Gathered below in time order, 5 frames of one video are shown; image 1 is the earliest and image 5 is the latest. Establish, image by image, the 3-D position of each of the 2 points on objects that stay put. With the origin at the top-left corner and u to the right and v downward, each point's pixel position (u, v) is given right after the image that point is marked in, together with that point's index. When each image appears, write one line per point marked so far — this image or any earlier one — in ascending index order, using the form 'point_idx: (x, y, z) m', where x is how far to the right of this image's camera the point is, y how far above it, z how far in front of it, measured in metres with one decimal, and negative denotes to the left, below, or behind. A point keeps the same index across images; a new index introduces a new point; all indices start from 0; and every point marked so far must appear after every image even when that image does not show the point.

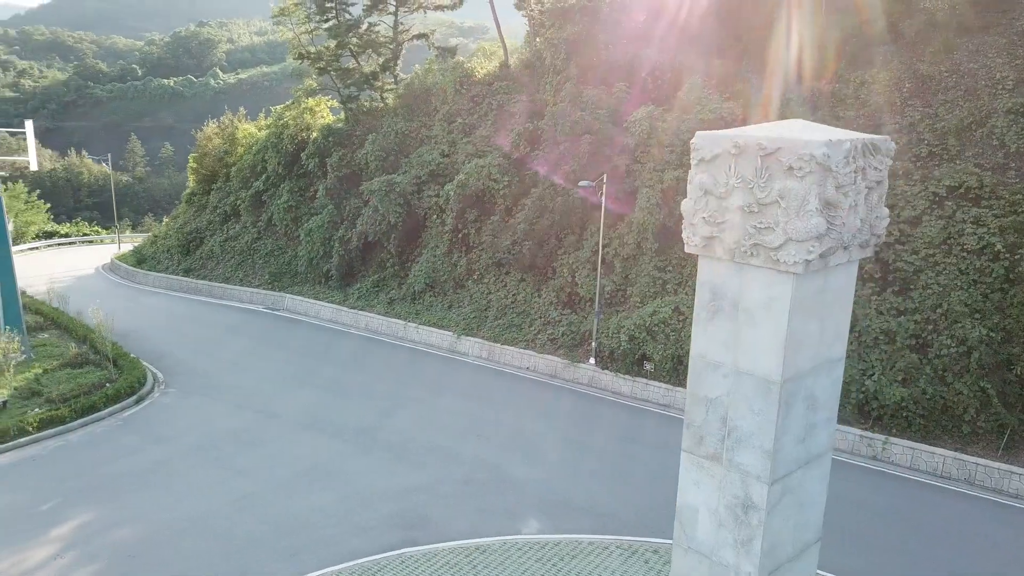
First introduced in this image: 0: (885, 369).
0: (+5.1, -1.1, +11.5) m
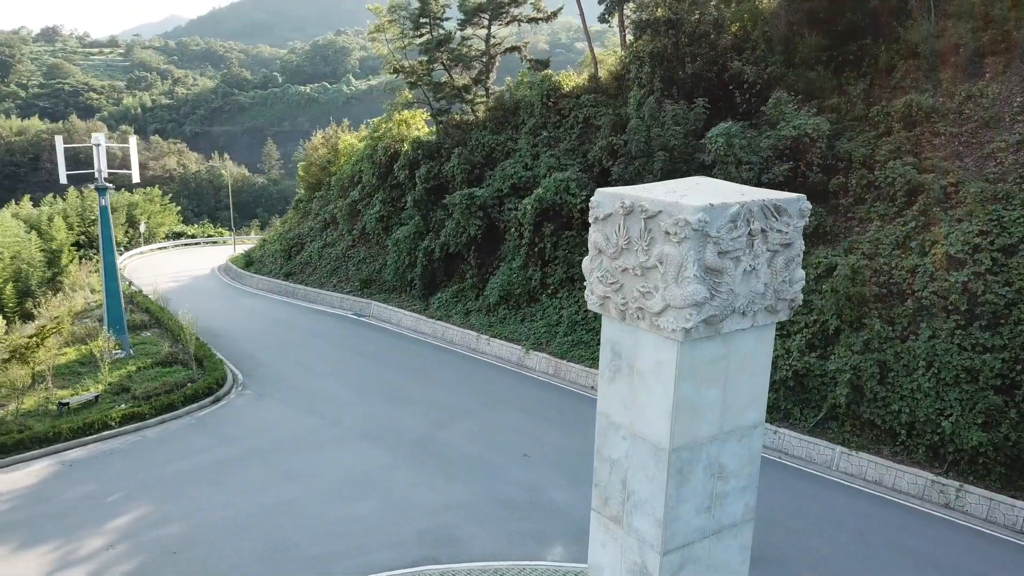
0: (+5.7, -1.6, +10.6) m
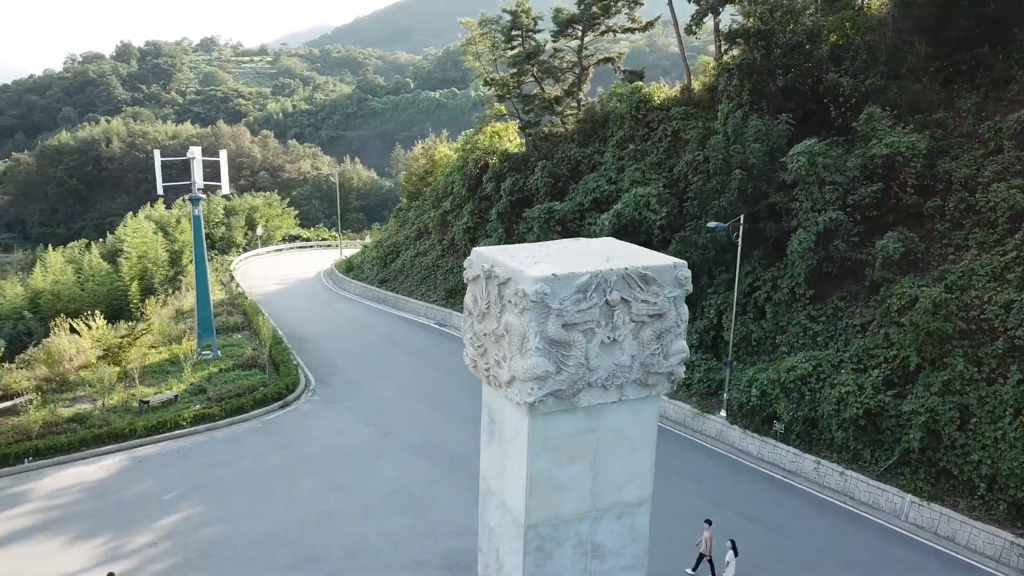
0: (+6.2, -2.0, +9.5) m
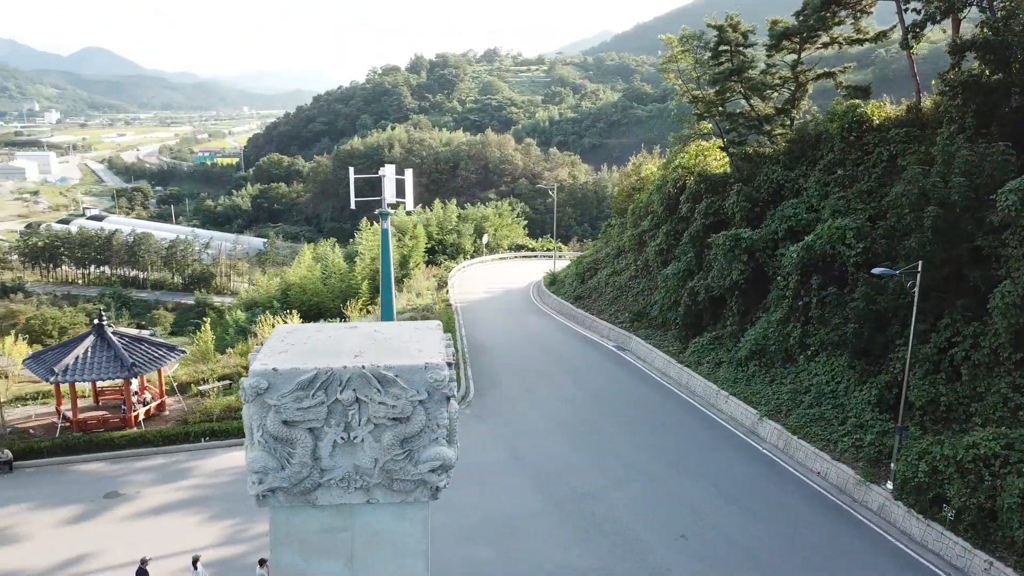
0: (+6.7, -2.9, +7.1) m
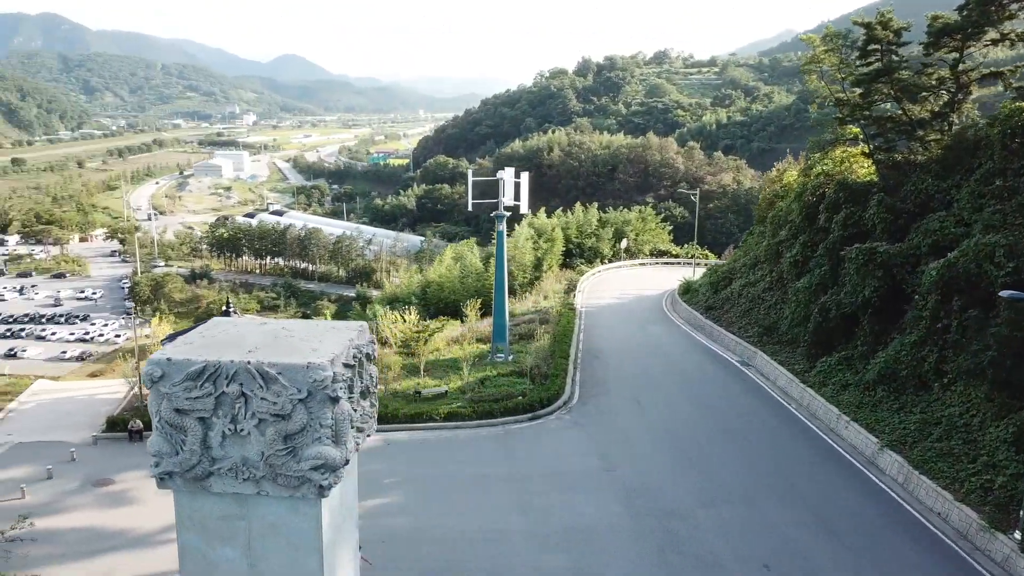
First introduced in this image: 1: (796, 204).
0: (+6.9, -3.2, +5.7) m
1: (+6.5, +1.9, +18.9) m
